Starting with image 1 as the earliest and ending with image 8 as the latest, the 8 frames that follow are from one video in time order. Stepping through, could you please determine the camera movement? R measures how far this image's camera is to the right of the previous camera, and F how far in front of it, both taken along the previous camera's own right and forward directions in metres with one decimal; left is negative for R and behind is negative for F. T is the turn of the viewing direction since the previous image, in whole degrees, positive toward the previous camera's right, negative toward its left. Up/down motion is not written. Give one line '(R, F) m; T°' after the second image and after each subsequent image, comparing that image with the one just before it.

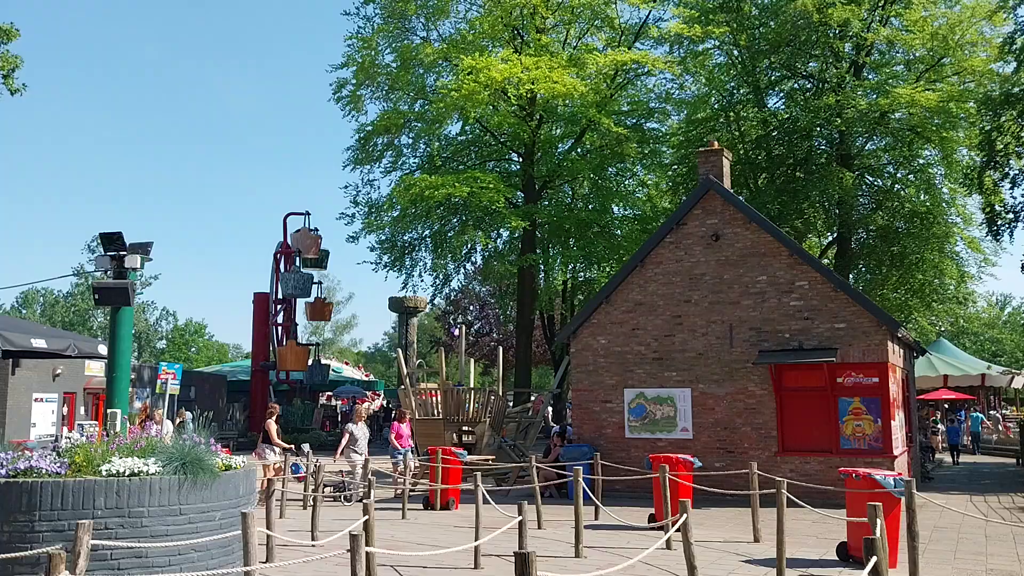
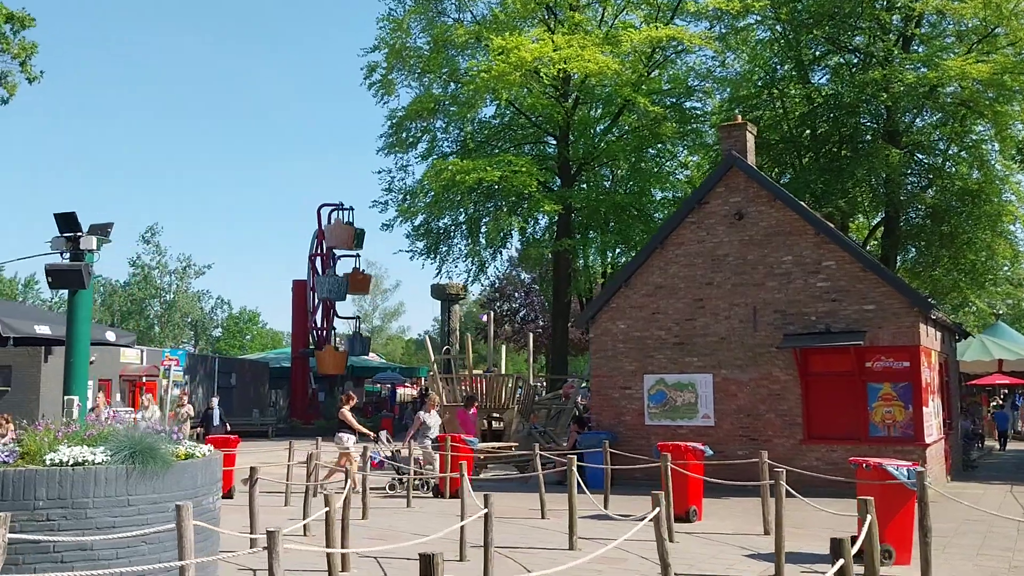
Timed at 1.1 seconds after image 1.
(+0.8, +0.6) m; -3°
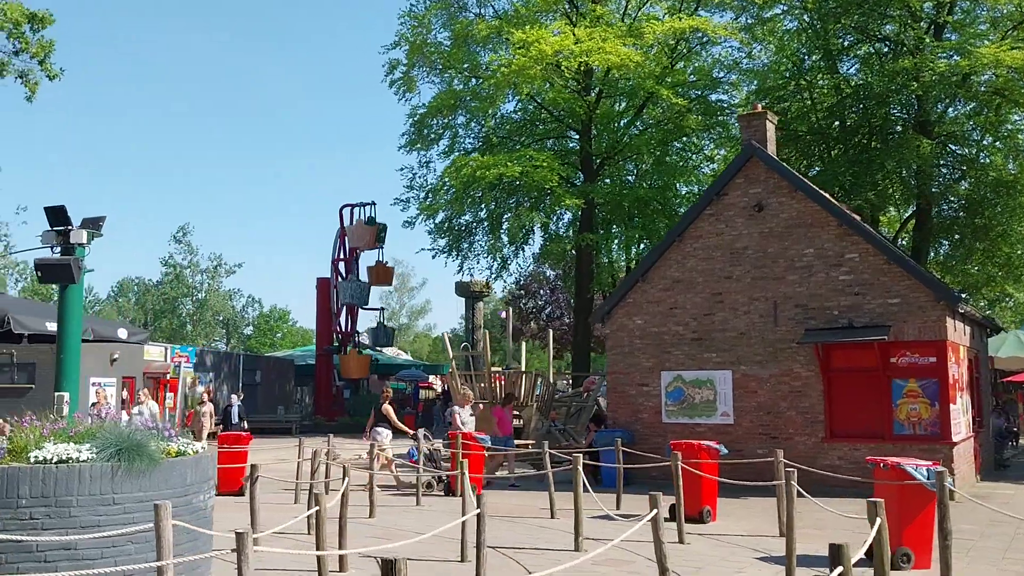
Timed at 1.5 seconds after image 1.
(+0.3, +0.3) m; -2°
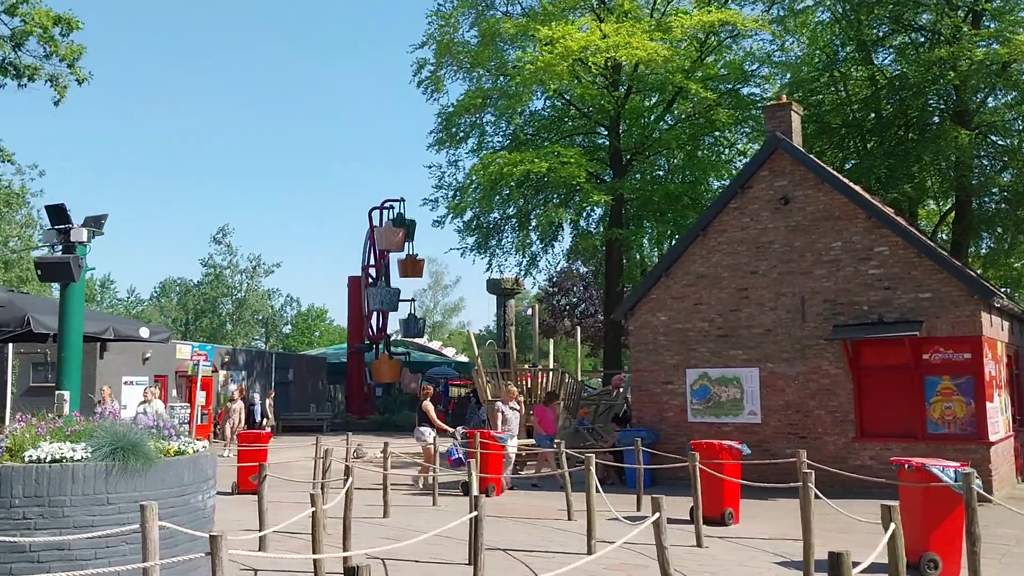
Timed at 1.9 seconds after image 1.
(+0.3, +0.3) m; -2°
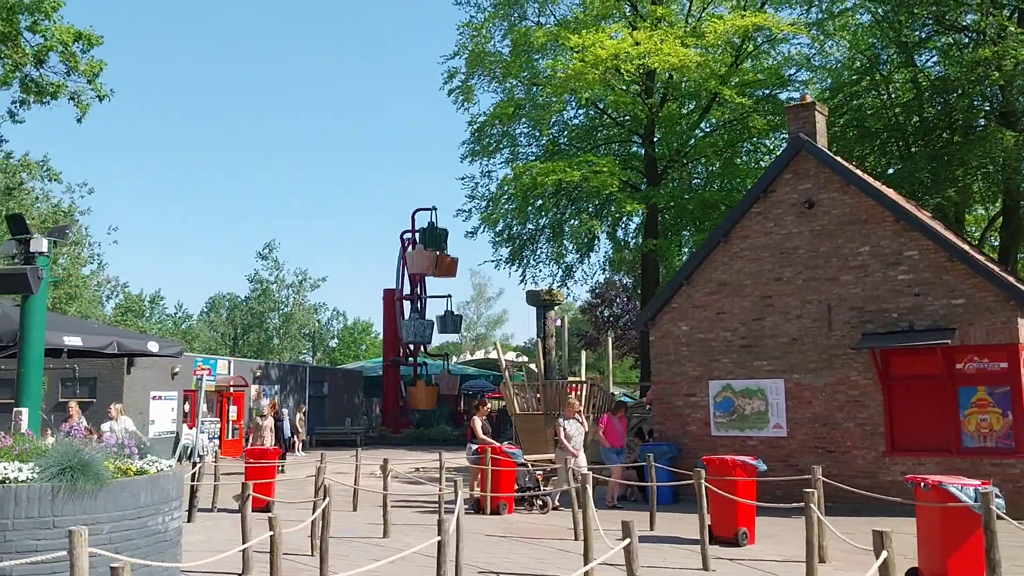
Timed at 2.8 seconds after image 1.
(+0.6, +0.6) m; -3°
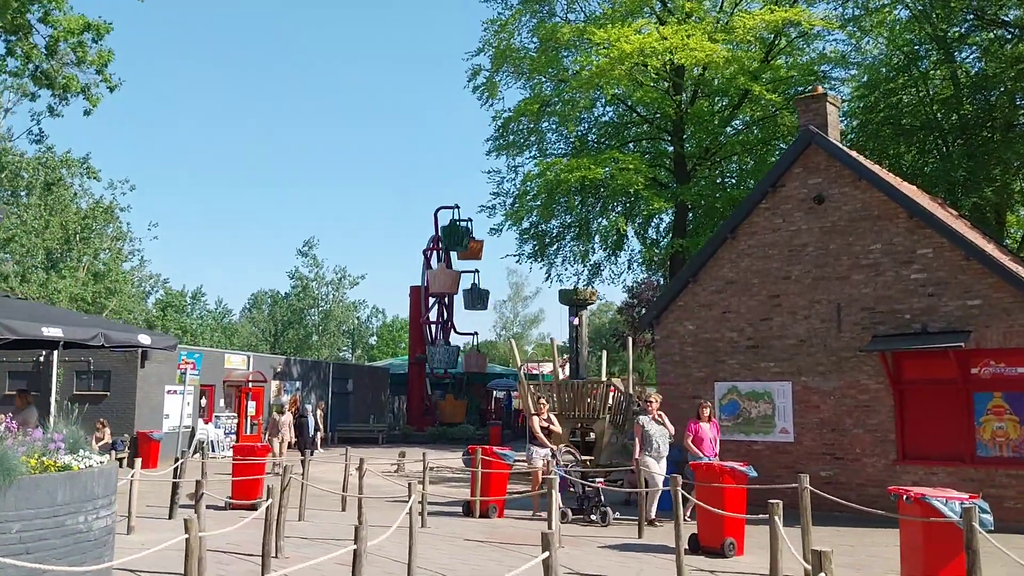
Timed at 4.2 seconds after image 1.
(+0.8, +0.6) m; -3°
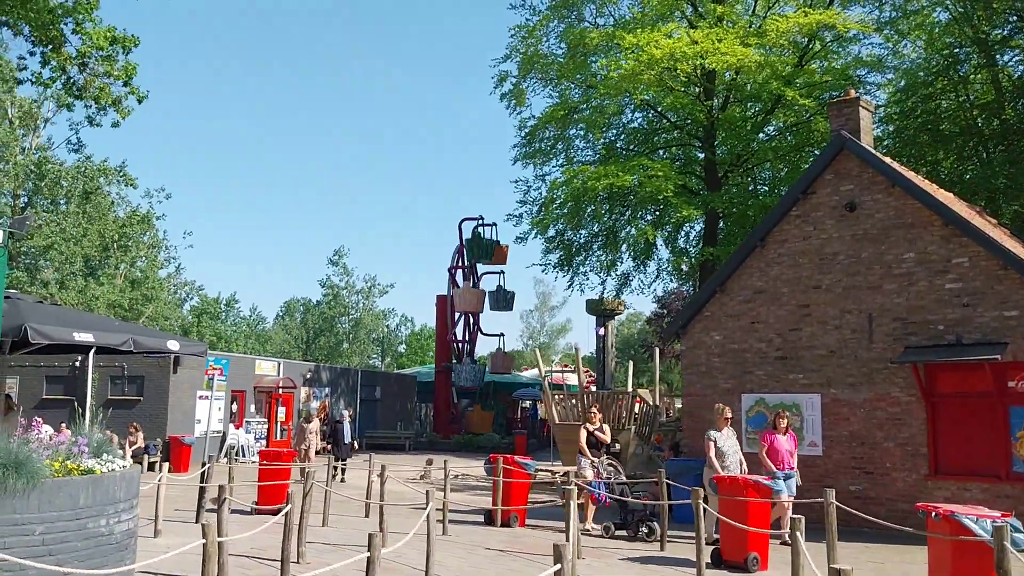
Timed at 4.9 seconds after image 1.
(+0.1, 0.0) m; -2°
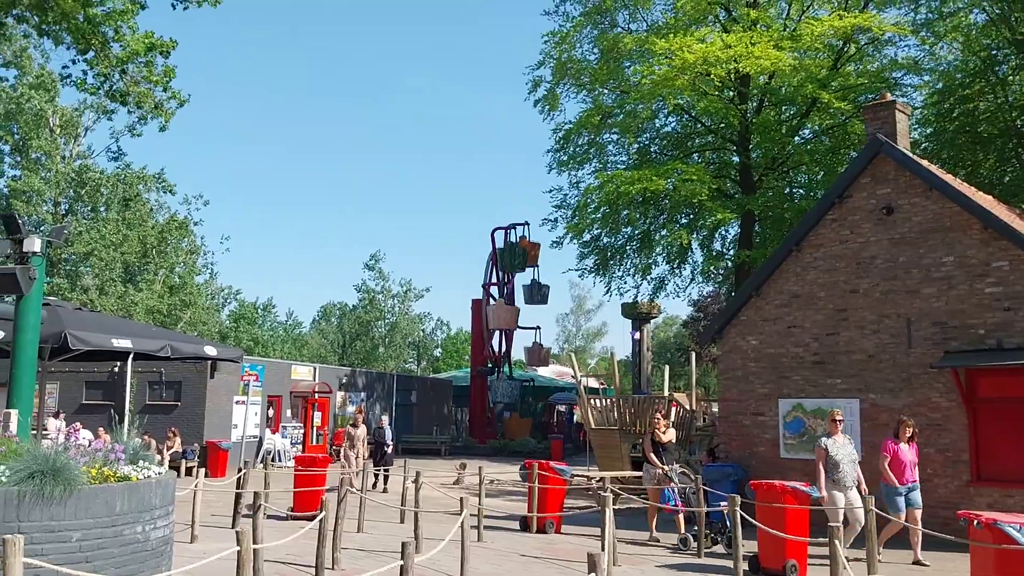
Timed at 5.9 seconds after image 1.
(0.0, 0.0) m; -2°
